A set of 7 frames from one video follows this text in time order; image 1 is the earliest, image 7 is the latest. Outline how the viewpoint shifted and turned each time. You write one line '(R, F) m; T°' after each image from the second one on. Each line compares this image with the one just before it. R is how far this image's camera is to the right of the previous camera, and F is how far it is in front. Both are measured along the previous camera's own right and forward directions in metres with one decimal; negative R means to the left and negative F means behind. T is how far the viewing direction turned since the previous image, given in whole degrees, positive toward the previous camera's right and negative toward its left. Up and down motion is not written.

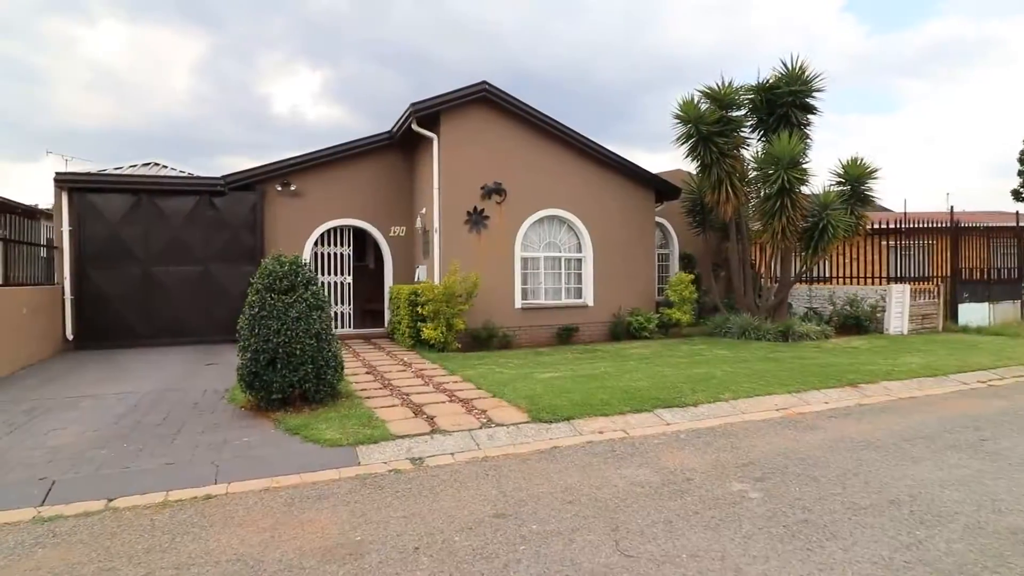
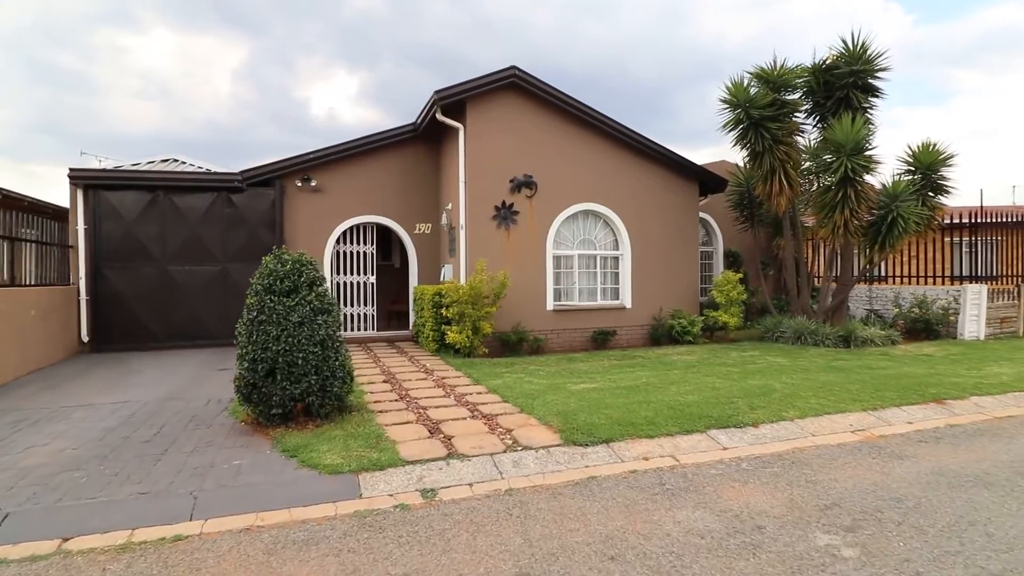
(0.0, +0.8) m; -3°
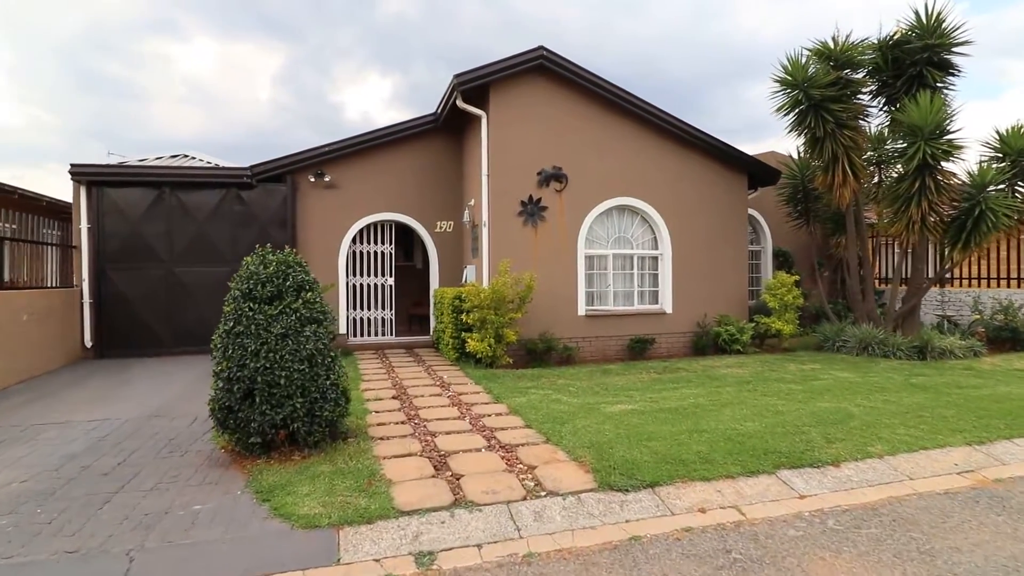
(+0.1, +1.0) m; -3°
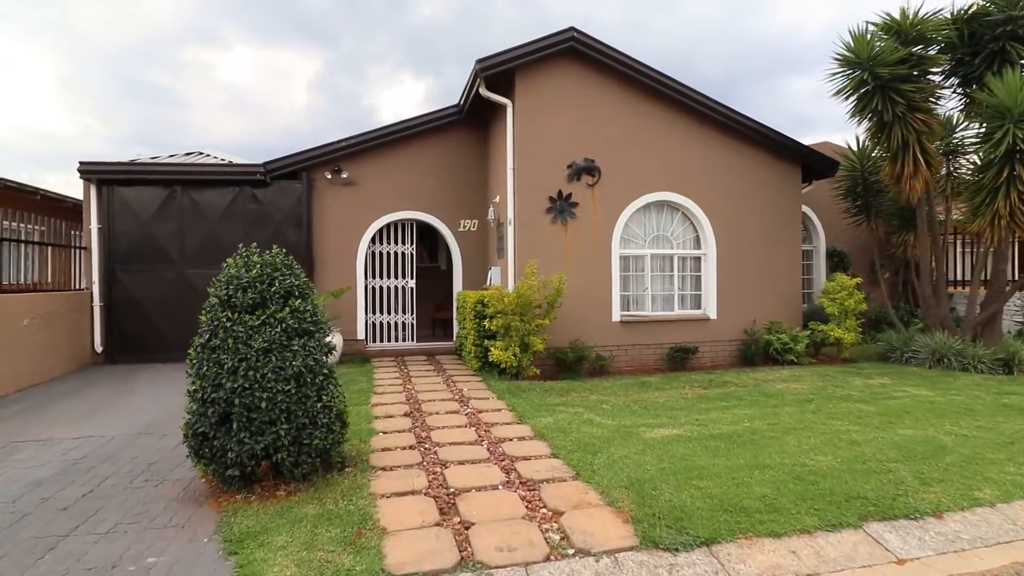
(+0.1, +0.8) m; -3°
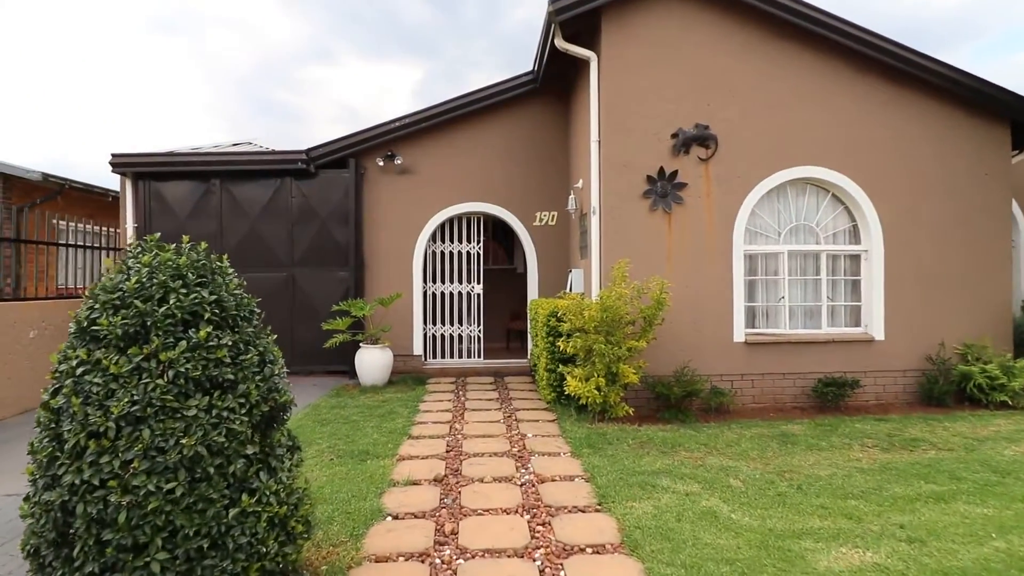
(+0.1, +1.9) m; -10°
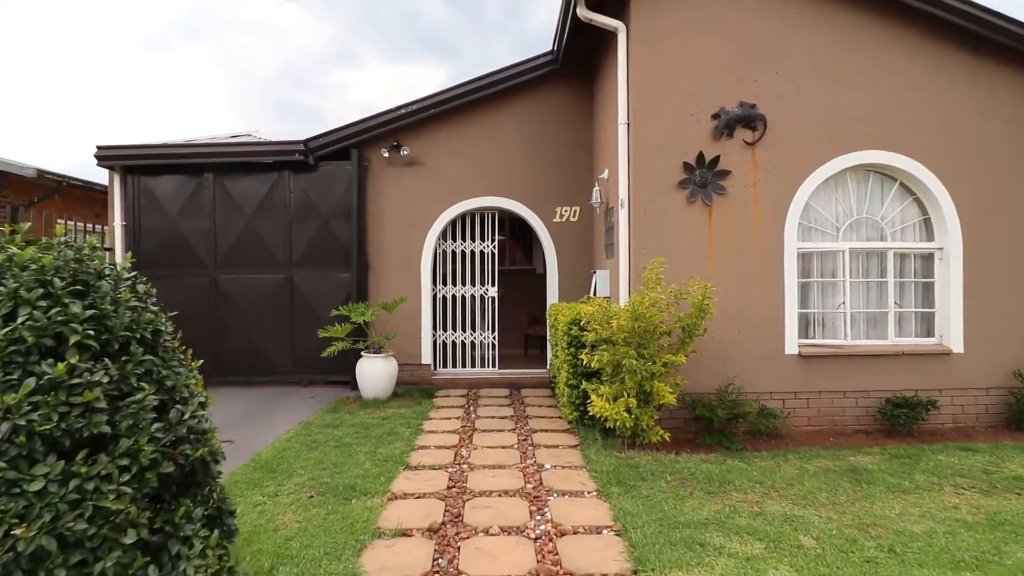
(+0.1, +0.8) m; -2°
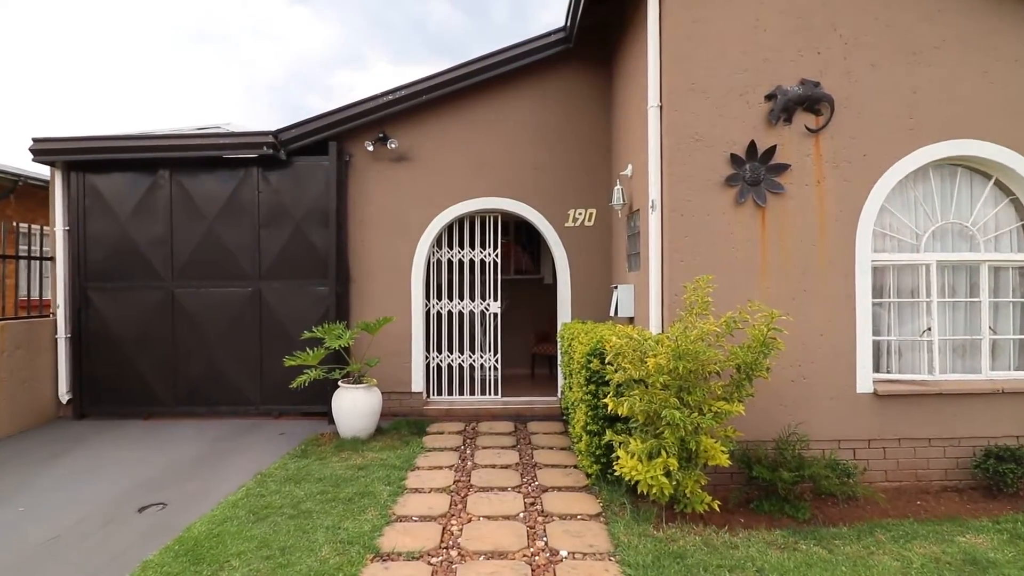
(0.0, +1.1) m; -1°
